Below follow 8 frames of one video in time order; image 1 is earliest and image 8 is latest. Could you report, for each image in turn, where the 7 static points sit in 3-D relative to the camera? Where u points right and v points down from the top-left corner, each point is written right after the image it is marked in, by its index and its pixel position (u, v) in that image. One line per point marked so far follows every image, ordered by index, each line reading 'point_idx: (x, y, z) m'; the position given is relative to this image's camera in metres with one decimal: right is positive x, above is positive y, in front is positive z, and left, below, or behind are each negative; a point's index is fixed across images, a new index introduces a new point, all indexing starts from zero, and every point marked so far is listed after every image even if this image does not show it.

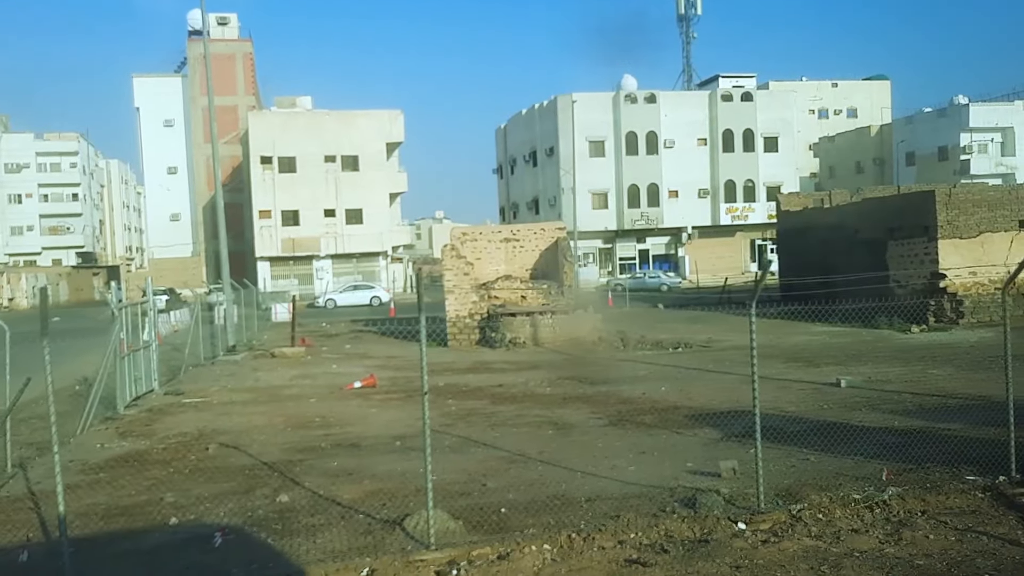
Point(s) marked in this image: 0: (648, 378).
0: (+2.5, -1.6, +16.0) m
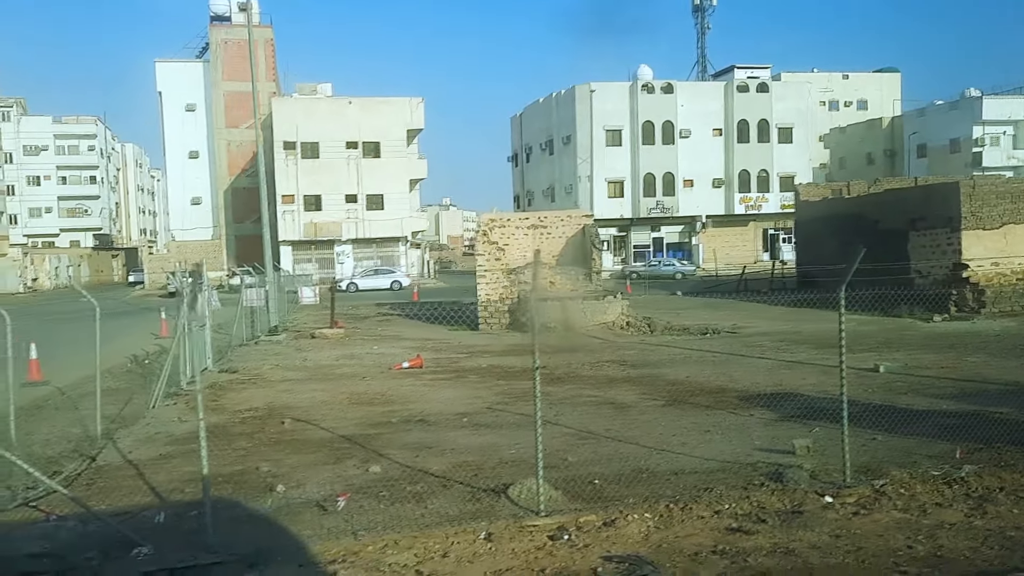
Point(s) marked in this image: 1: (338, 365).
0: (+3.3, -1.3, +16.3) m
1: (-3.1, -1.4, +15.7) m
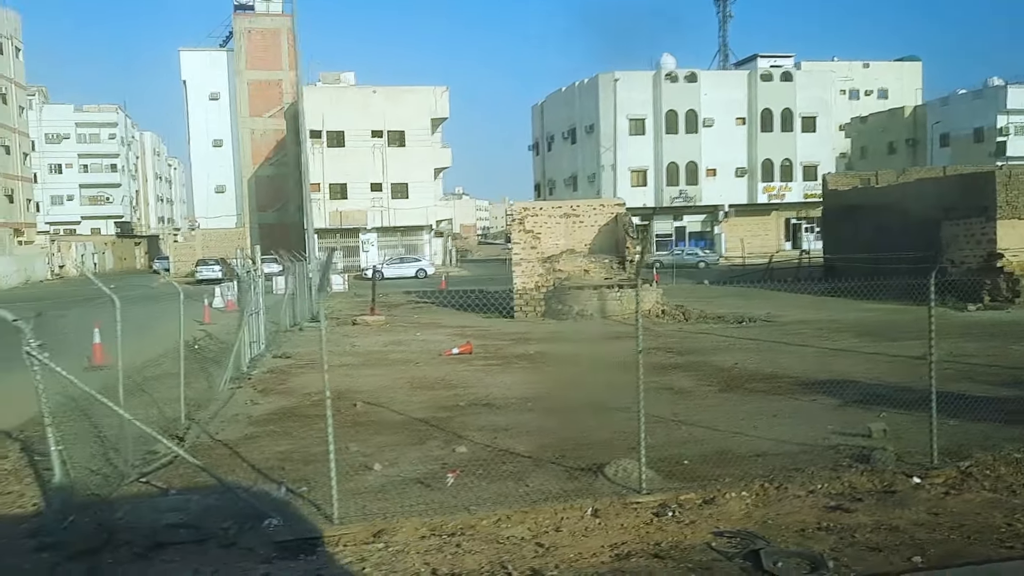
0: (+4.1, -1.1, +16.5) m
1: (-2.2, -1.1, +15.9) m
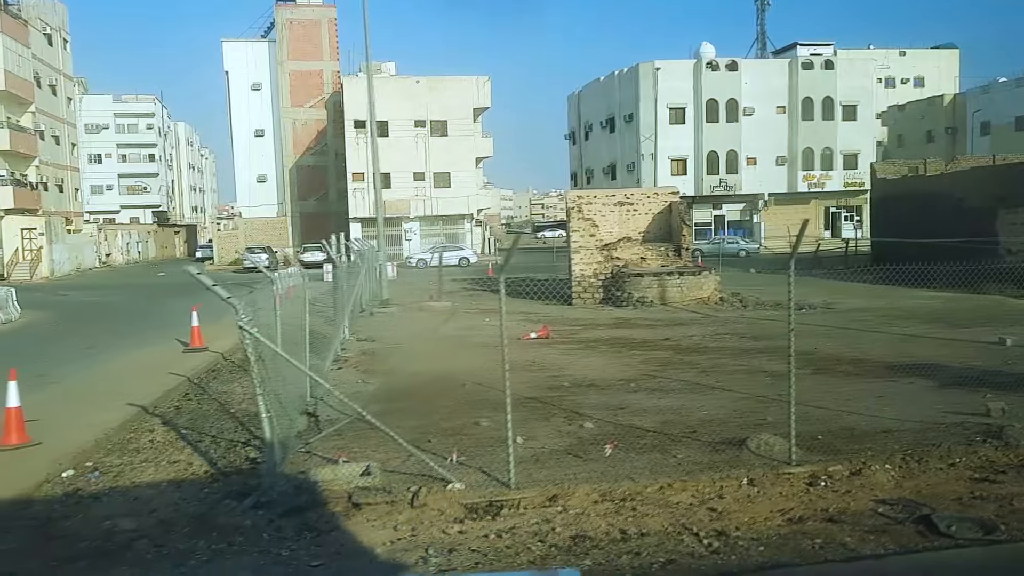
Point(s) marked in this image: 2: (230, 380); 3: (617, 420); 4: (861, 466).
0: (+5.5, -0.9, +16.7) m
1: (-0.8, -0.9, +16.2) m
2: (-3.8, -1.2, +11.7) m
3: (+1.0, -1.3, +8.5) m
4: (+2.6, -1.3, +6.6) m
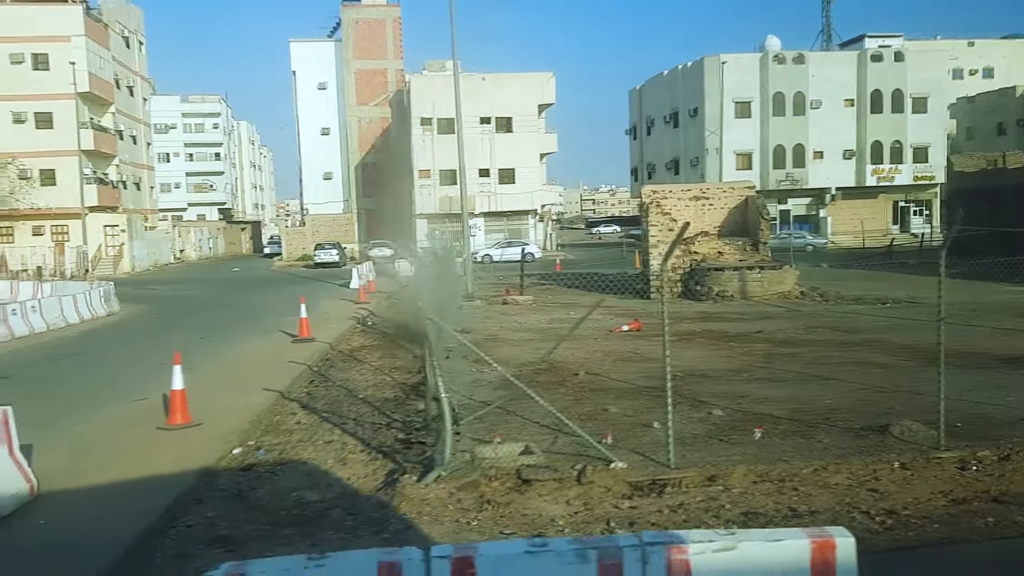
0: (+7.3, -0.7, +16.6) m
1: (+0.9, -0.7, +16.5) m
2: (-2.3, -1.1, +12.1) m
3: (+2.3, -1.2, +8.7) m
4: (+3.8, -1.3, +6.7) m
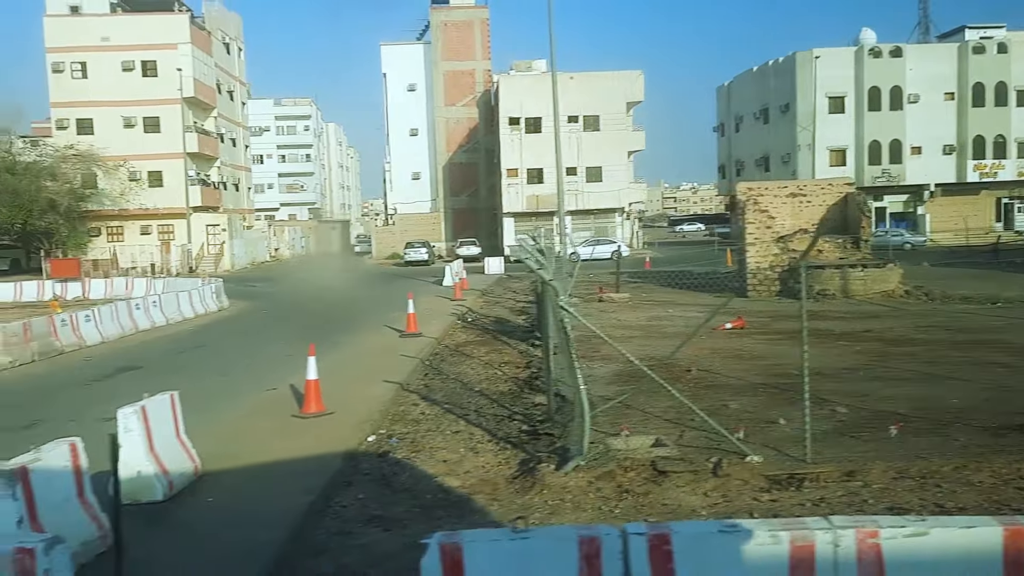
0: (+9.1, -0.7, +16.0) m
1: (+2.8, -0.7, +16.5) m
2: (-0.8, -1.1, +12.4) m
3: (+3.5, -1.2, +8.6) m
4: (+4.8, -1.2, +6.5) m
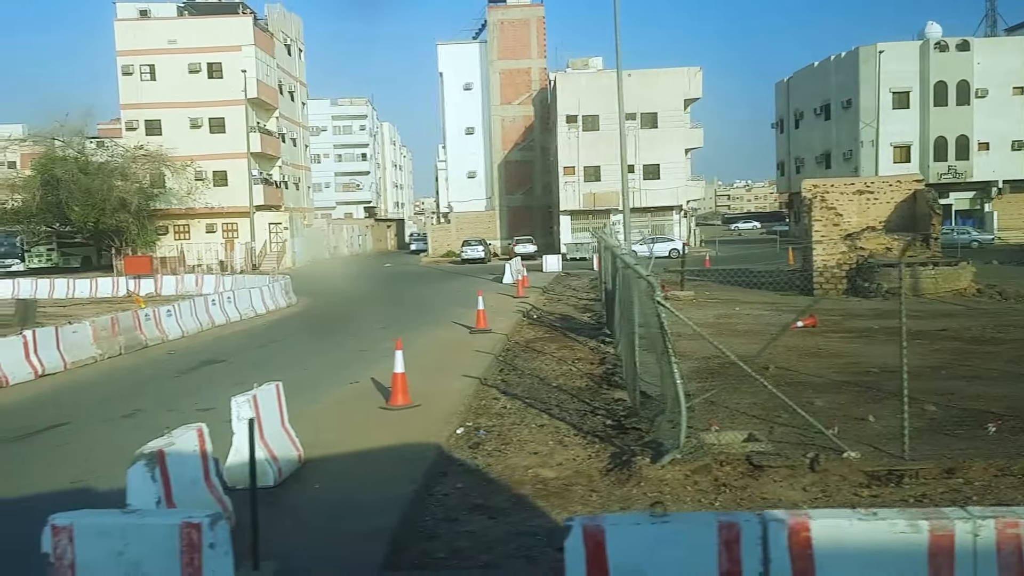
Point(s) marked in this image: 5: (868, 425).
0: (+10.4, -0.7, +15.6) m
1: (+4.1, -0.6, +16.4) m
2: (+0.3, -1.0, +12.6) m
3: (+4.3, -1.1, +8.5) m
4: (+5.5, -1.2, +6.3) m
5: (+3.1, -1.2, +7.5) m
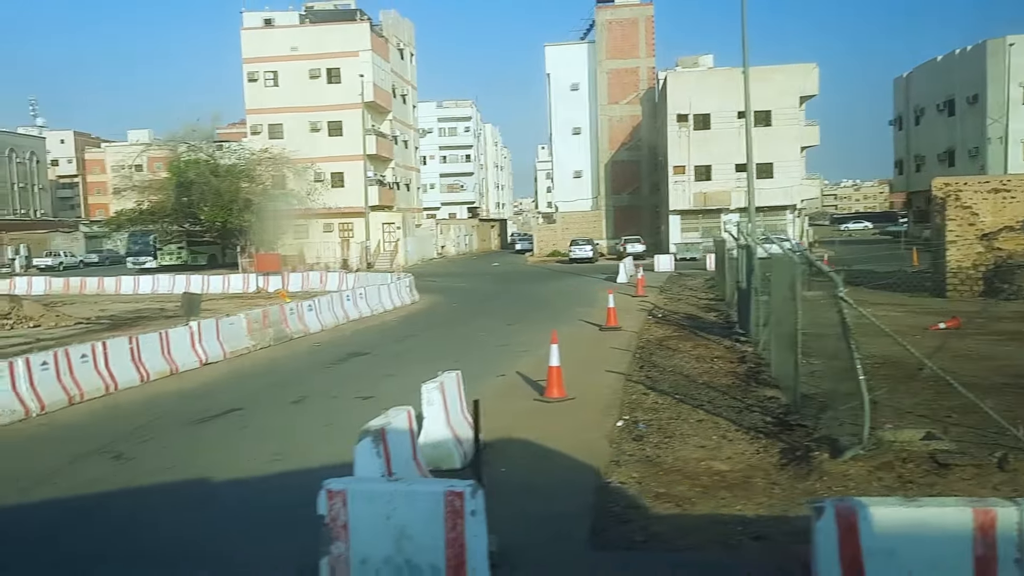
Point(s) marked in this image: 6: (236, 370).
0: (+12.6, -0.8, +14.5) m
1: (+6.5, -0.6, +16.0) m
2: (+2.3, -1.0, +12.6) m
3: (+5.8, -1.1, +8.1) m
4: (+6.8, -1.2, +5.8) m
5: (+4.5, -1.2, +7.3) m
6: (-3.9, -1.1, +12.2) m
